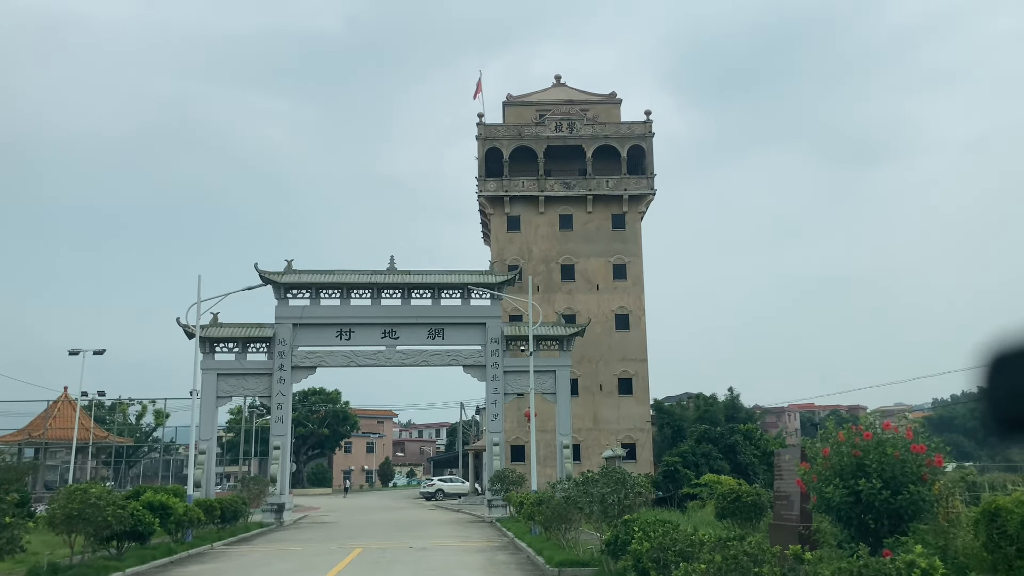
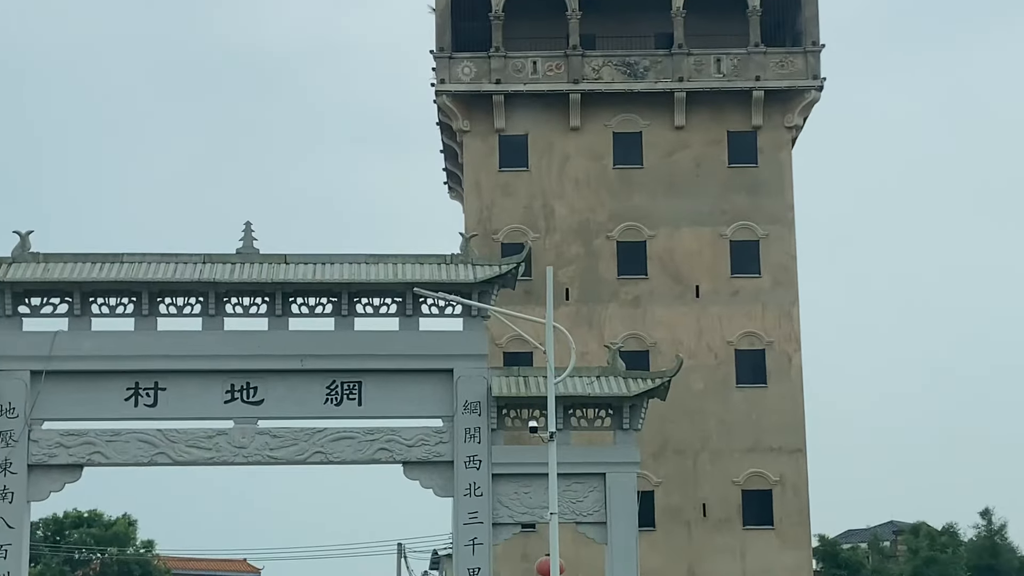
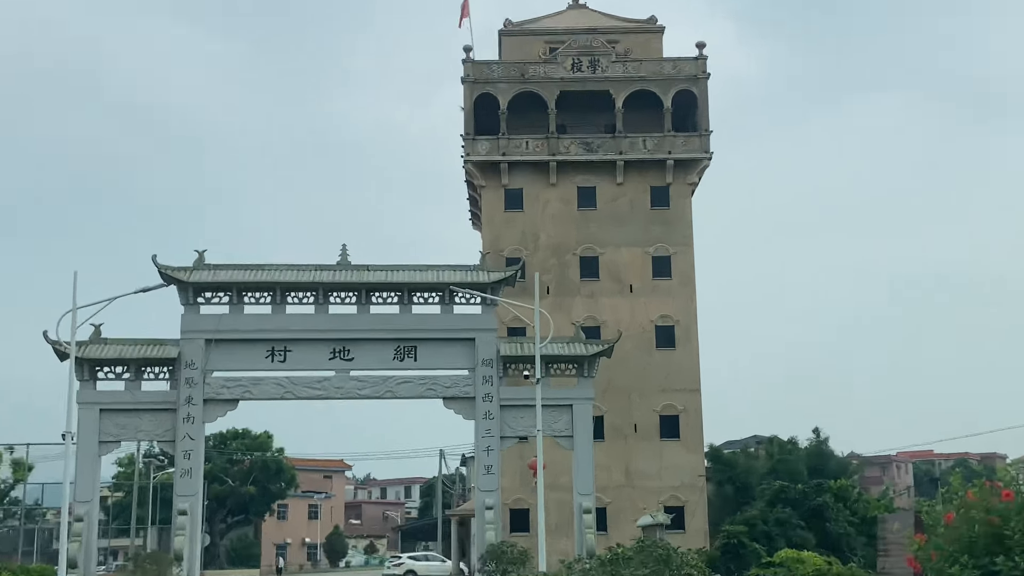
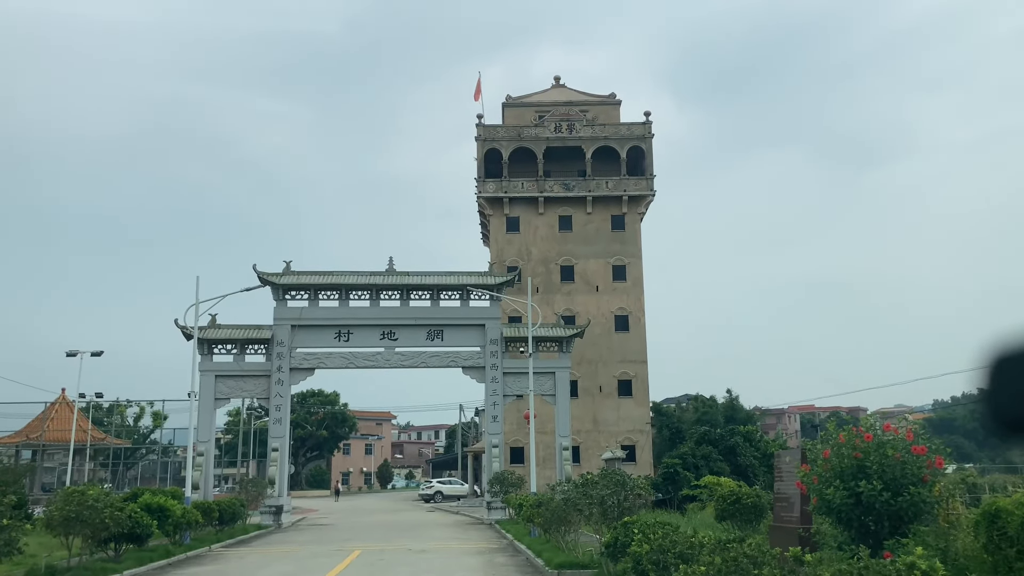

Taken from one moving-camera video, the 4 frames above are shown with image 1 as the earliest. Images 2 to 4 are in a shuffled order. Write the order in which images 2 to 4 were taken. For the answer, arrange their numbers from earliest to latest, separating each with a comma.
3, 2, 4
